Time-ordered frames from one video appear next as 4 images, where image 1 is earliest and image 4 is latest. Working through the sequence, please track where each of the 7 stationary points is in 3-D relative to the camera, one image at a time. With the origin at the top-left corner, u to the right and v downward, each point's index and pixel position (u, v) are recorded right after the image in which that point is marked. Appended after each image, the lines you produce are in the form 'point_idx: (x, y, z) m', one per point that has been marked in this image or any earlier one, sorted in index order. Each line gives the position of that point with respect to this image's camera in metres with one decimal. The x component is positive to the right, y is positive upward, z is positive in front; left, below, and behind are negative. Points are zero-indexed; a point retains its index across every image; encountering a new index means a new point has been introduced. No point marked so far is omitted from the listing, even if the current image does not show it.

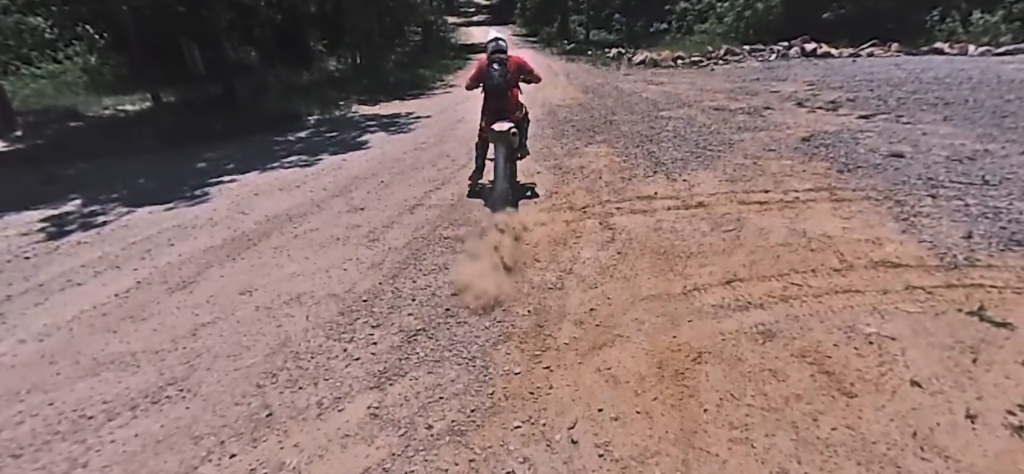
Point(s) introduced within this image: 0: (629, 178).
0: (+1.4, +0.7, +5.8) m
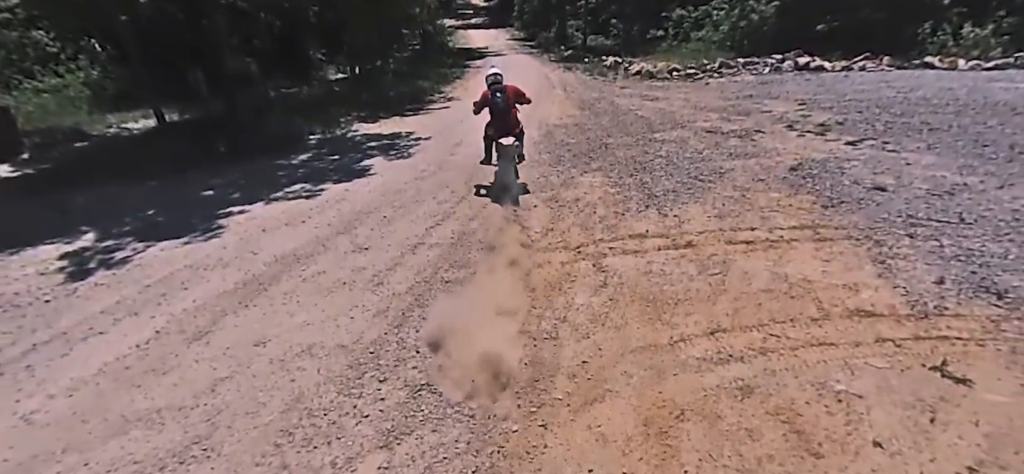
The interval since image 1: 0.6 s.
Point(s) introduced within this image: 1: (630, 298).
0: (+1.4, +0.3, +6.0) m
1: (+1.1, -0.5, +4.2) m
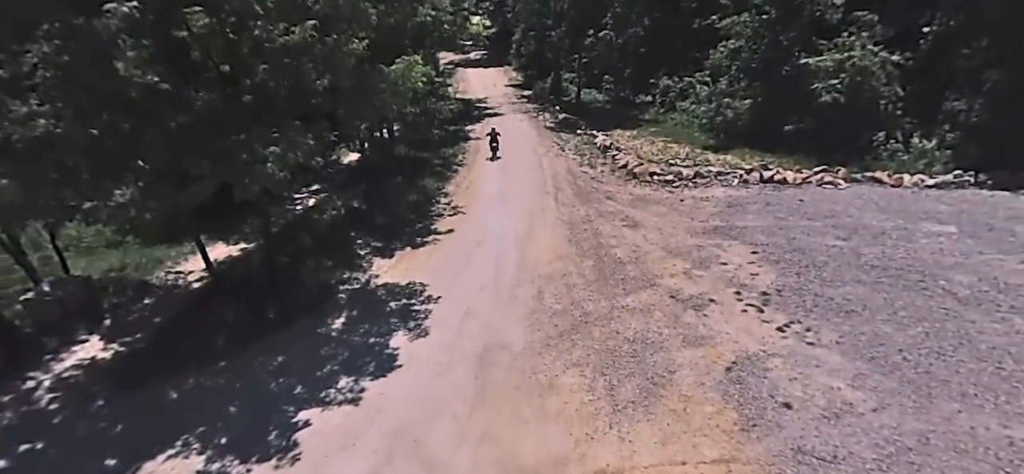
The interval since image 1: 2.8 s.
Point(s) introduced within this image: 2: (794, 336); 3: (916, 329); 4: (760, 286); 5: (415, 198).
0: (+1.4, -3.4, +8.1) m
1: (+1.0, -4.3, +6.3) m
2: (+6.1, -2.1, +10.2) m
3: (+8.6, -2.0, +10.1) m
4: (+6.3, -1.2, +11.9) m
5: (-3.8, +1.6, +18.8) m
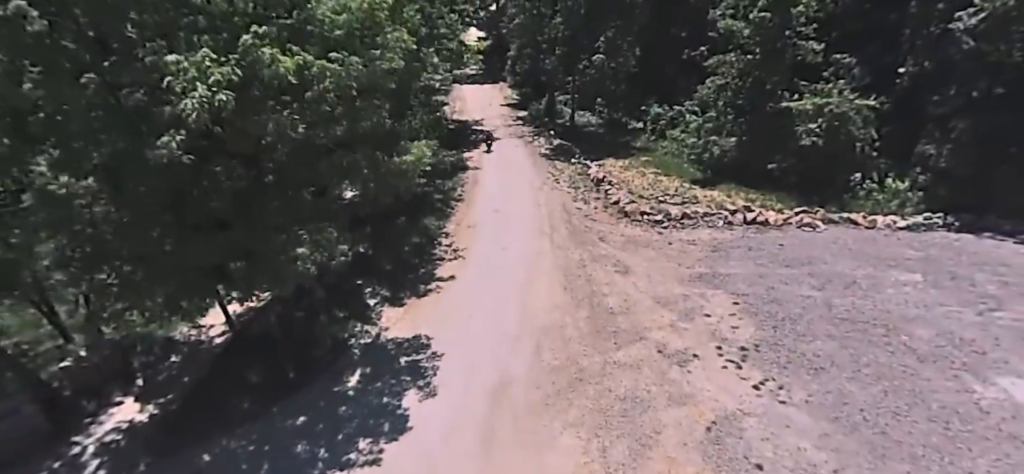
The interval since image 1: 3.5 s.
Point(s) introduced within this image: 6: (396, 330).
0: (+1.4, -5.1, +9.2) m
1: (+1.1, -5.9, +7.4) m
2: (+6.2, -3.8, +11.3) m
3: (+8.7, -3.6, +11.2) m
4: (+6.3, -2.9, +13.0) m
5: (-3.9, -0.1, +19.7) m
6: (-3.5, -2.7, +14.5) m
